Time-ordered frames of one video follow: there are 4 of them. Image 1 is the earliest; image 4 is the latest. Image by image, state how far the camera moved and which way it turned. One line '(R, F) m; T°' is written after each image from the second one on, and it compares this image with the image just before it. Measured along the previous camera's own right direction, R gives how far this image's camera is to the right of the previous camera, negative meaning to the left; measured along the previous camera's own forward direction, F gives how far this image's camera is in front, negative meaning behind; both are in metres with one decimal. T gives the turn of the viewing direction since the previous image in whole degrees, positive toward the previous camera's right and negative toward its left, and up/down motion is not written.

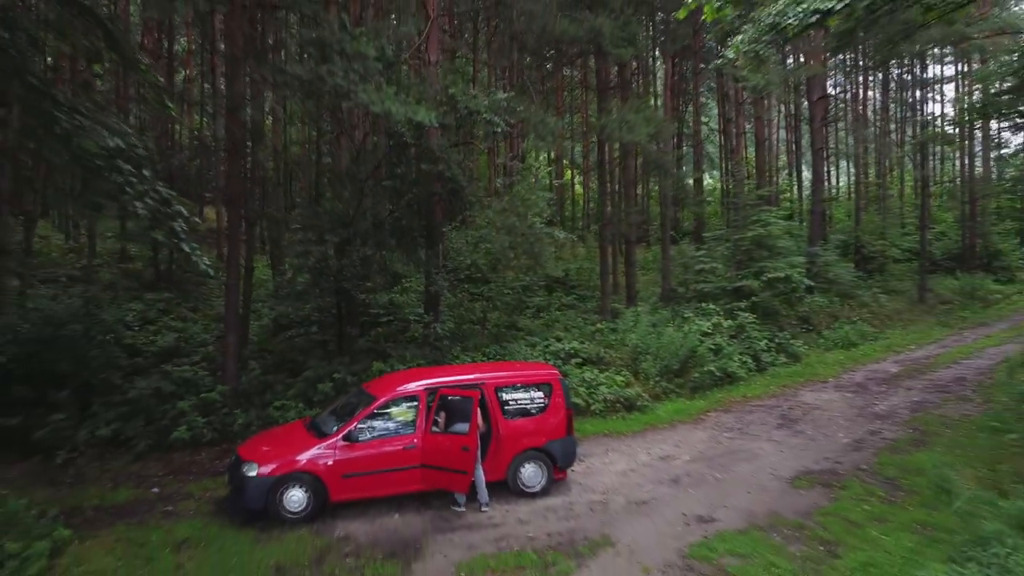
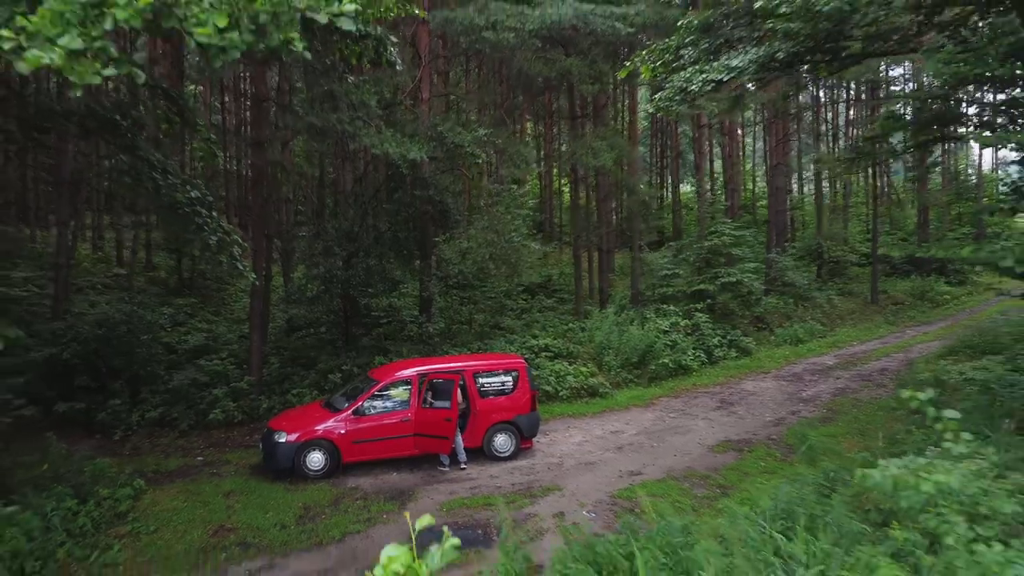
(+0.2, -1.5) m; 0°
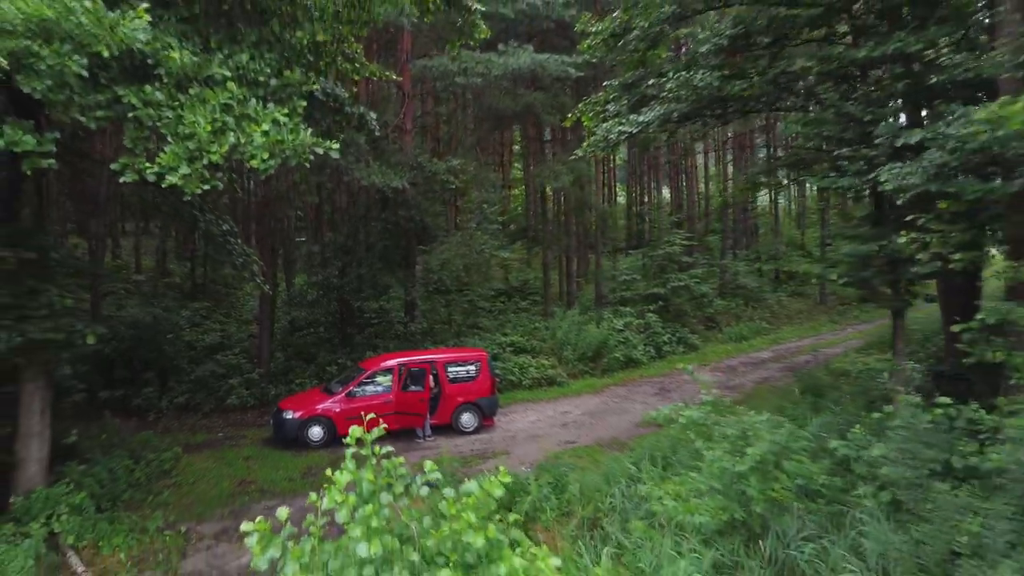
(+0.4, -1.7) m; 0°
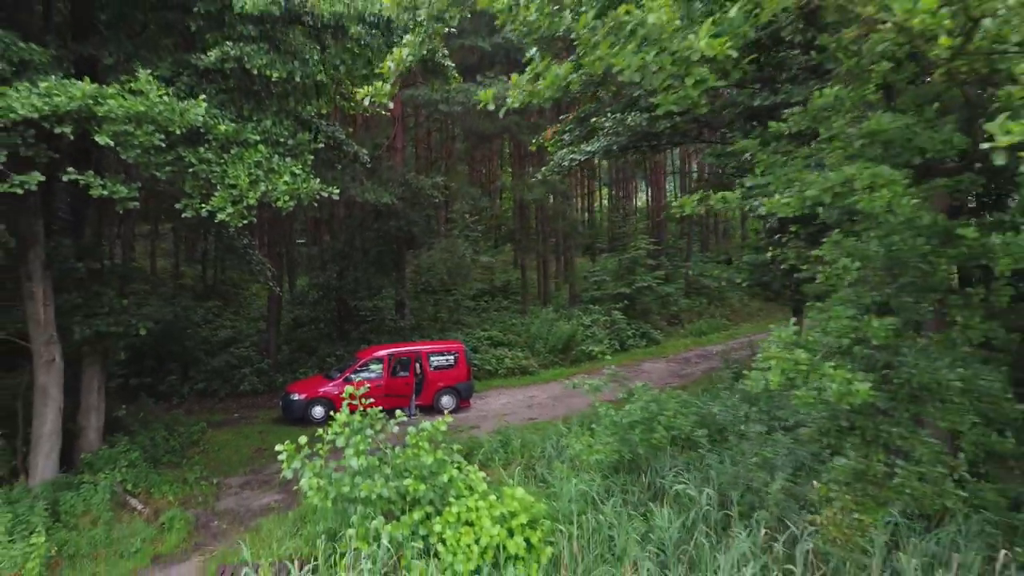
(+0.3, -1.6) m; 0°
